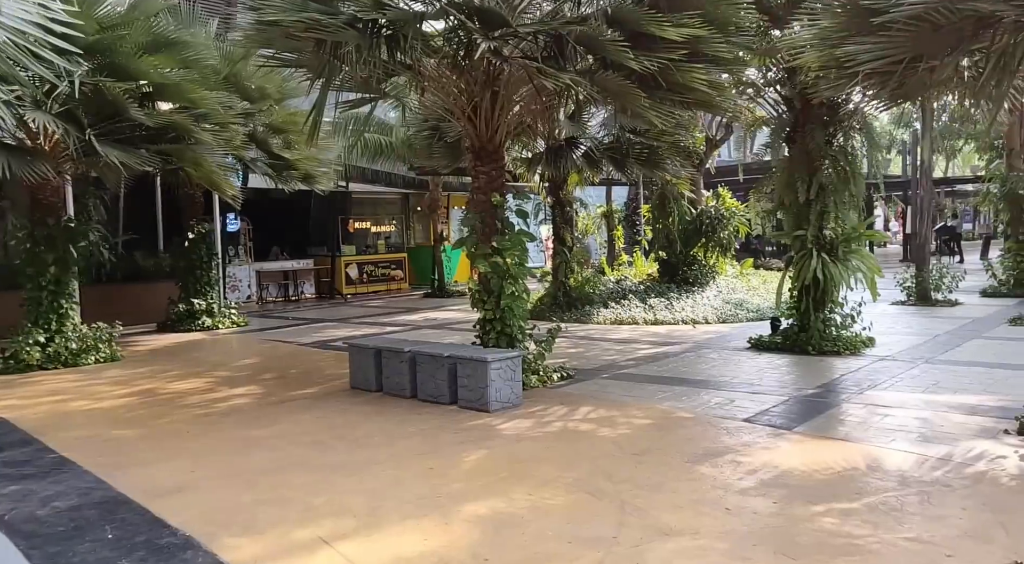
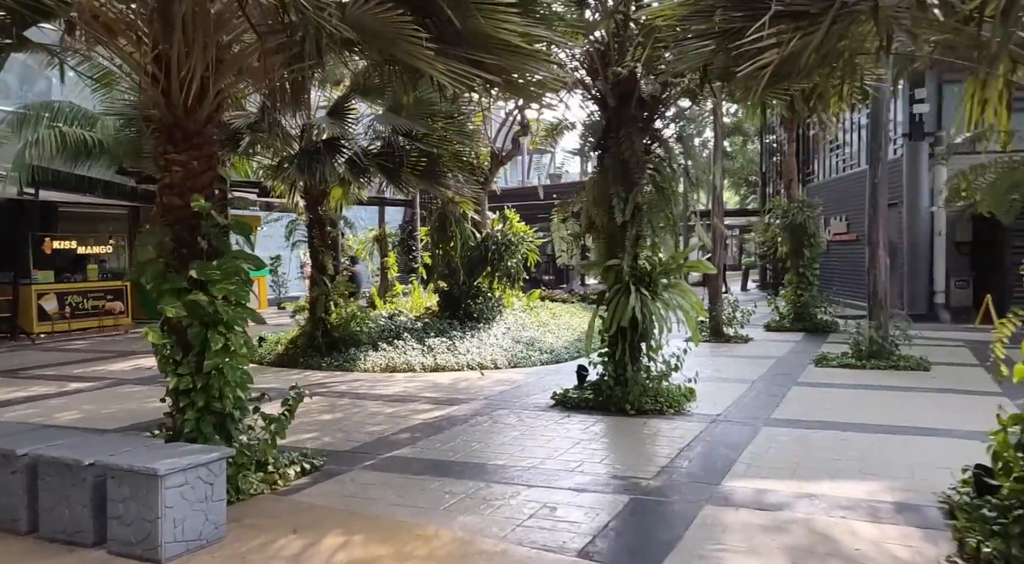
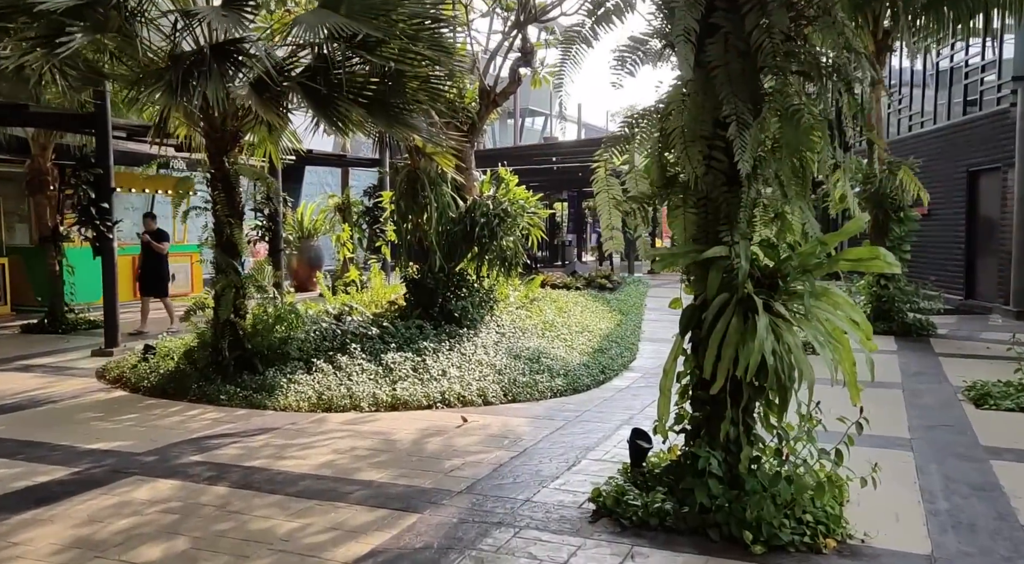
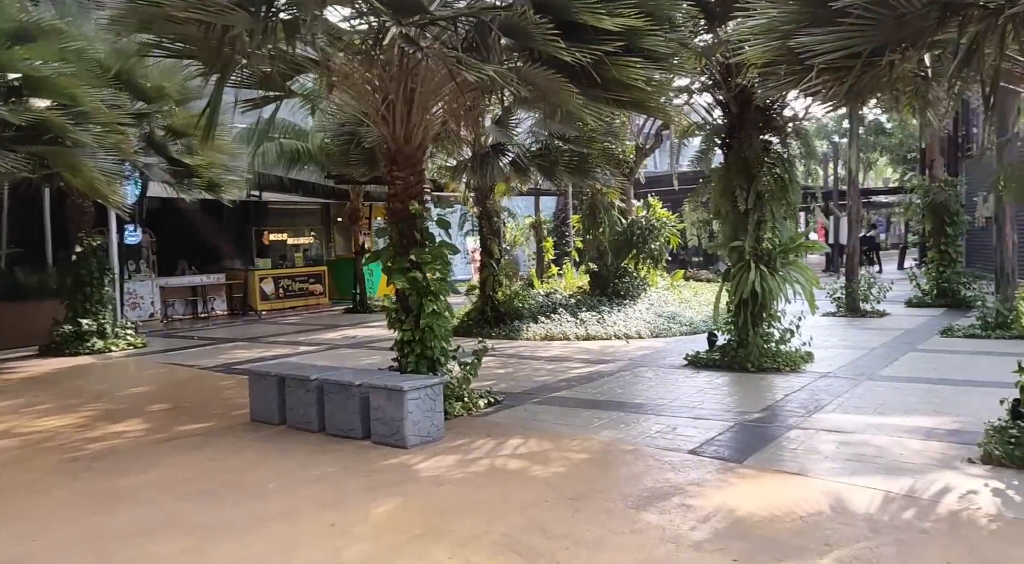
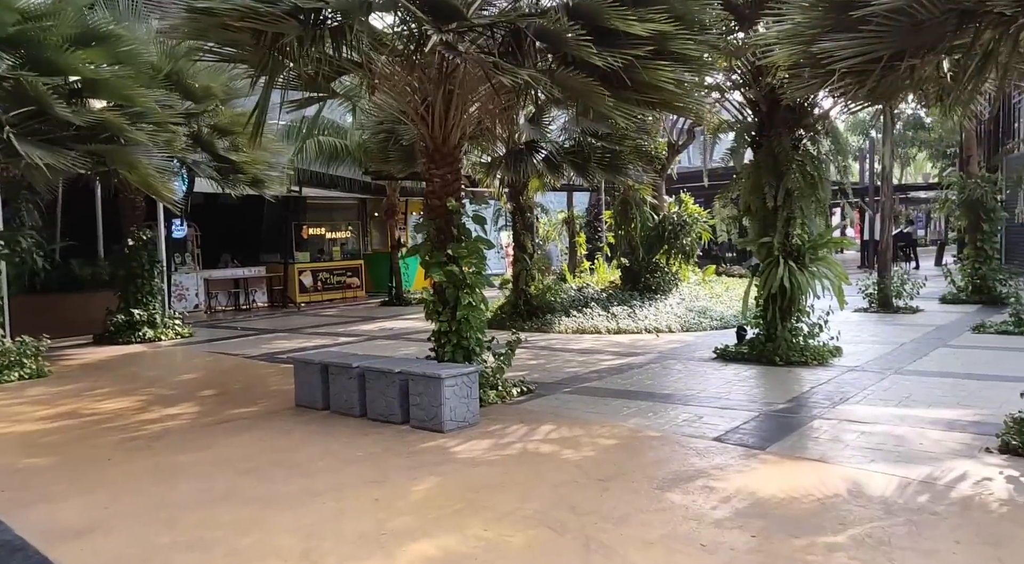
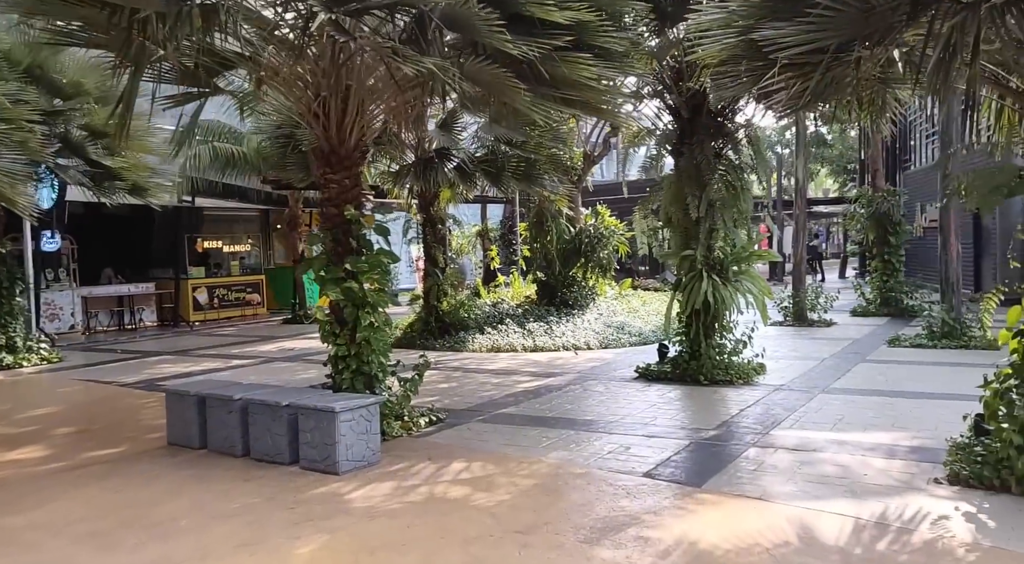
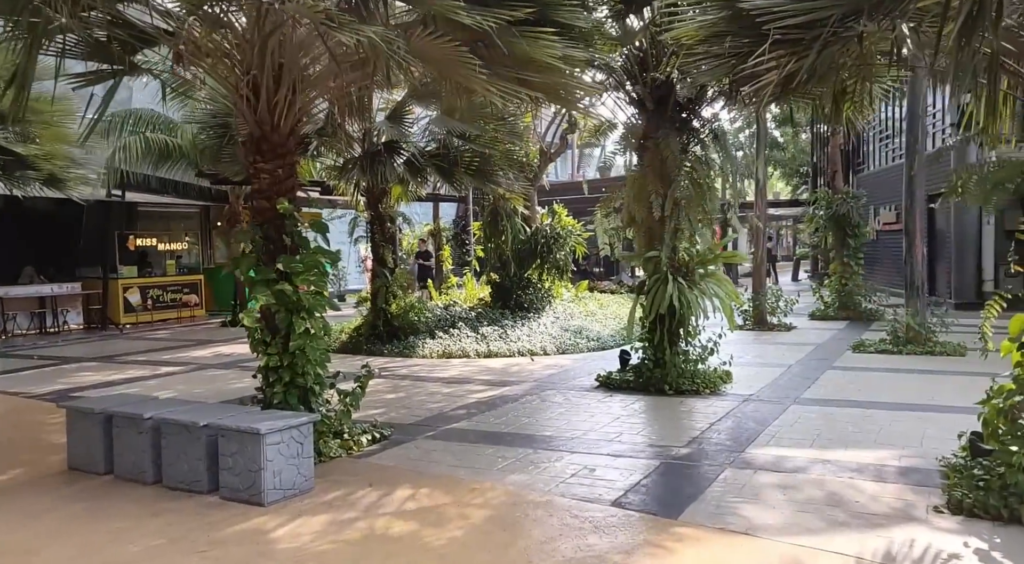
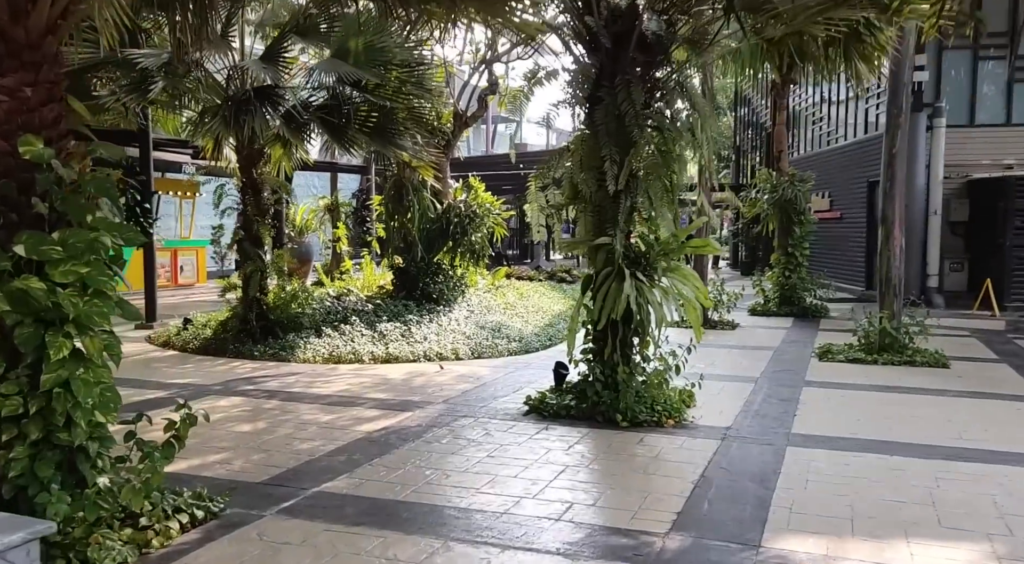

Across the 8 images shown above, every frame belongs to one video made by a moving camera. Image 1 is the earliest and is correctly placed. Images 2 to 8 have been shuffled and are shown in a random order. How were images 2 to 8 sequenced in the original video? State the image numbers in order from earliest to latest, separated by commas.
5, 4, 6, 7, 2, 8, 3
